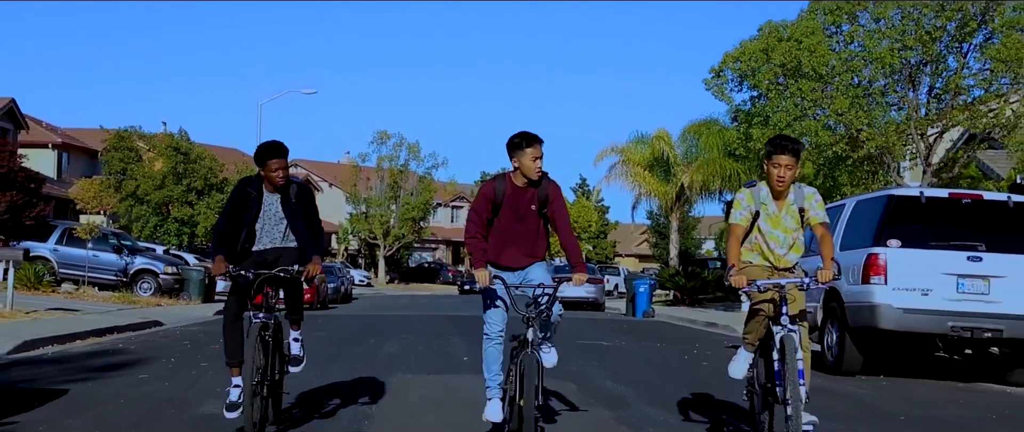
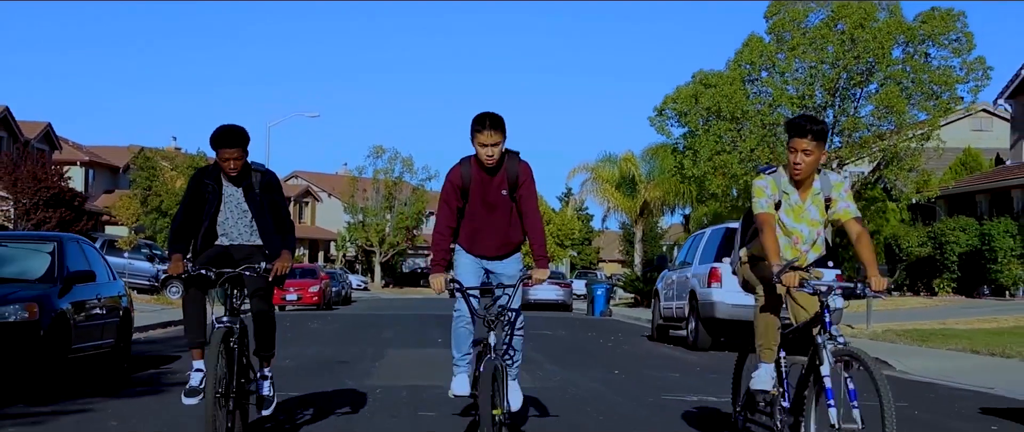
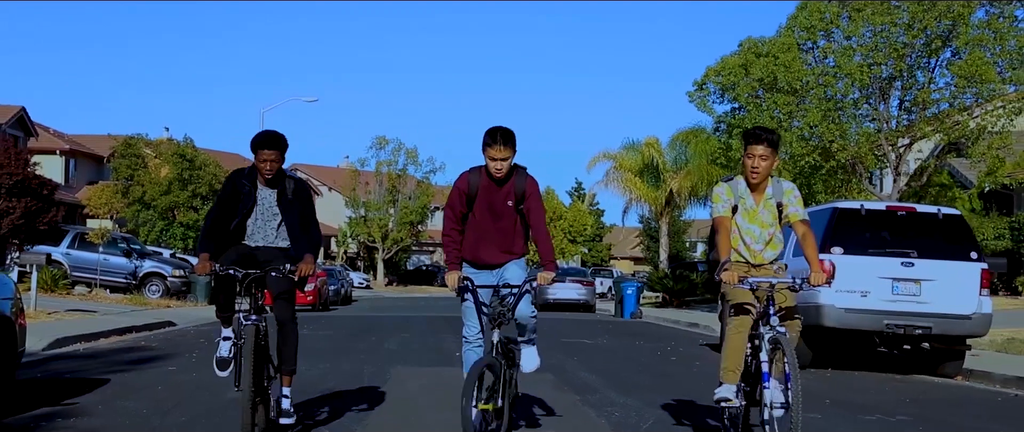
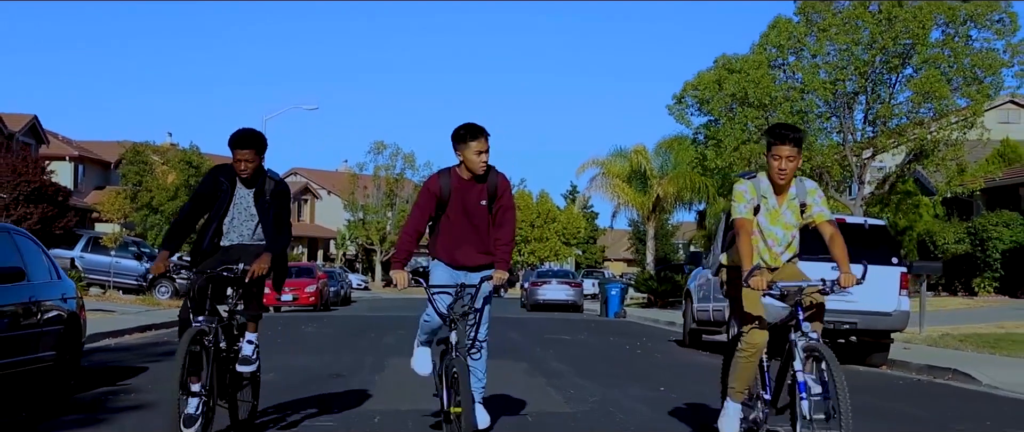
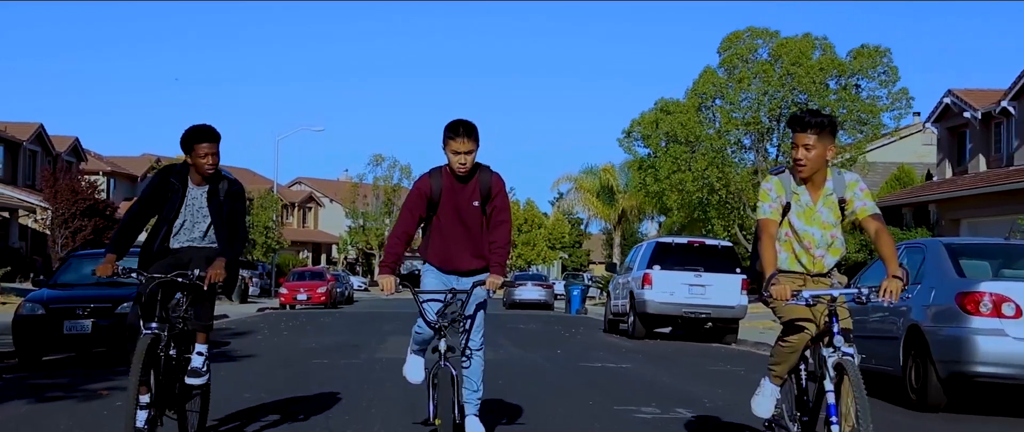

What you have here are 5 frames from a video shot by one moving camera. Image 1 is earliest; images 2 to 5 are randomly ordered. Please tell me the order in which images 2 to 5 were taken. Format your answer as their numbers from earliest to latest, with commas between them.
3, 4, 2, 5
